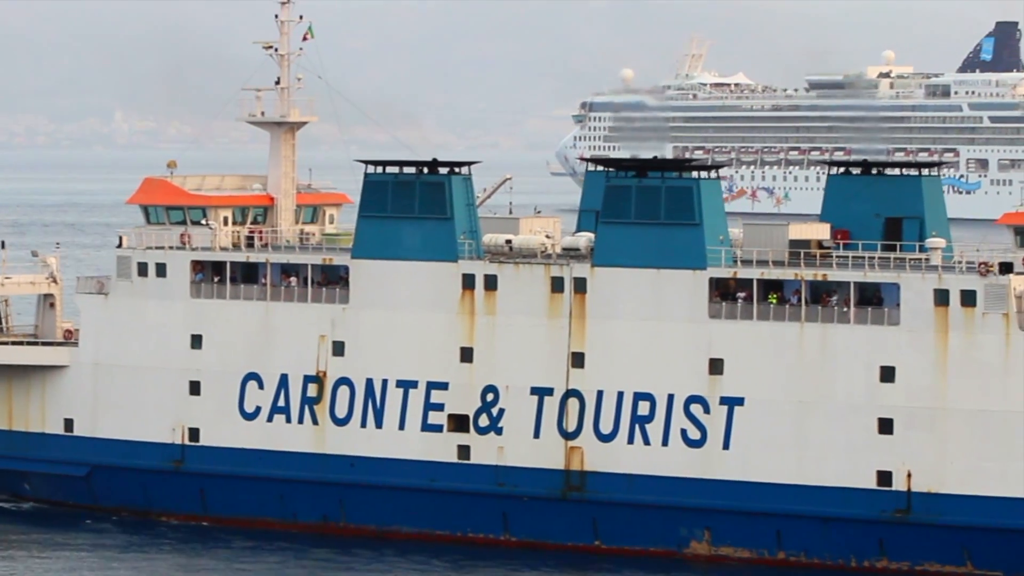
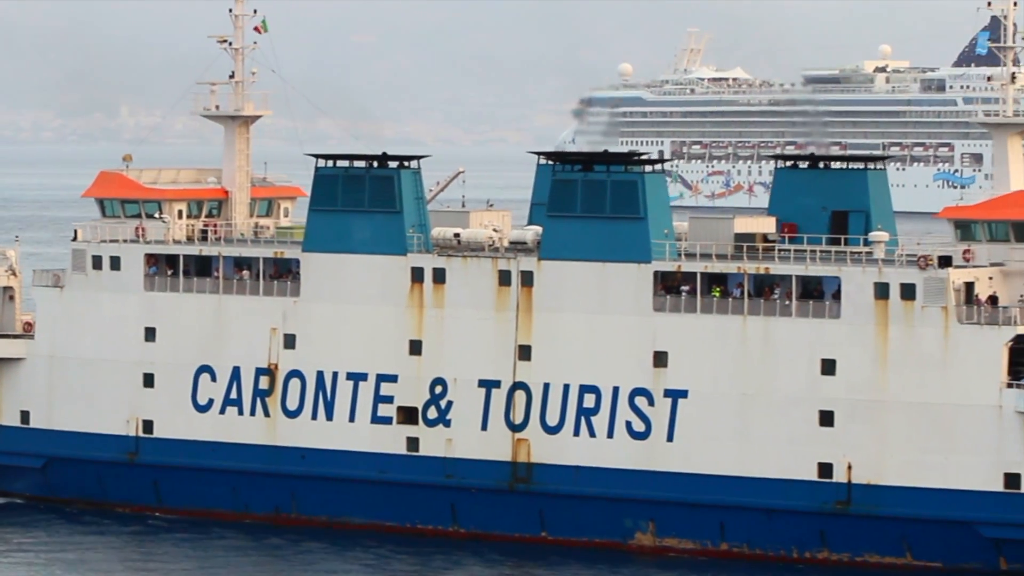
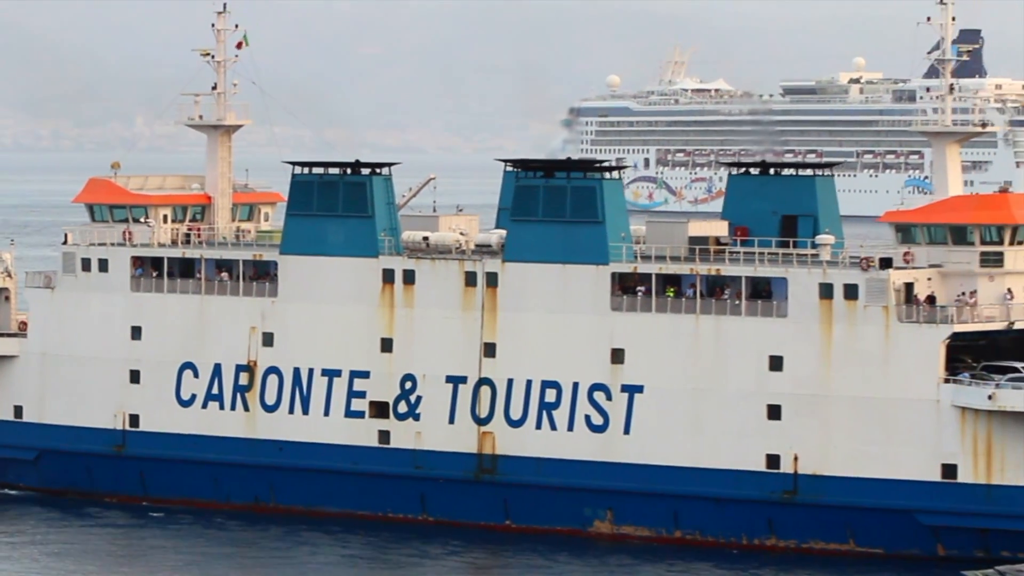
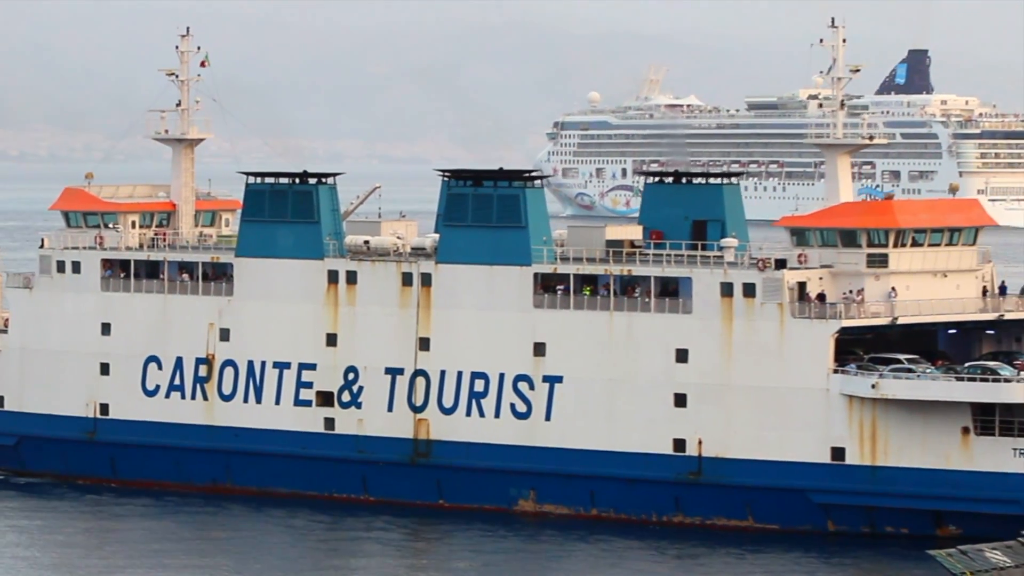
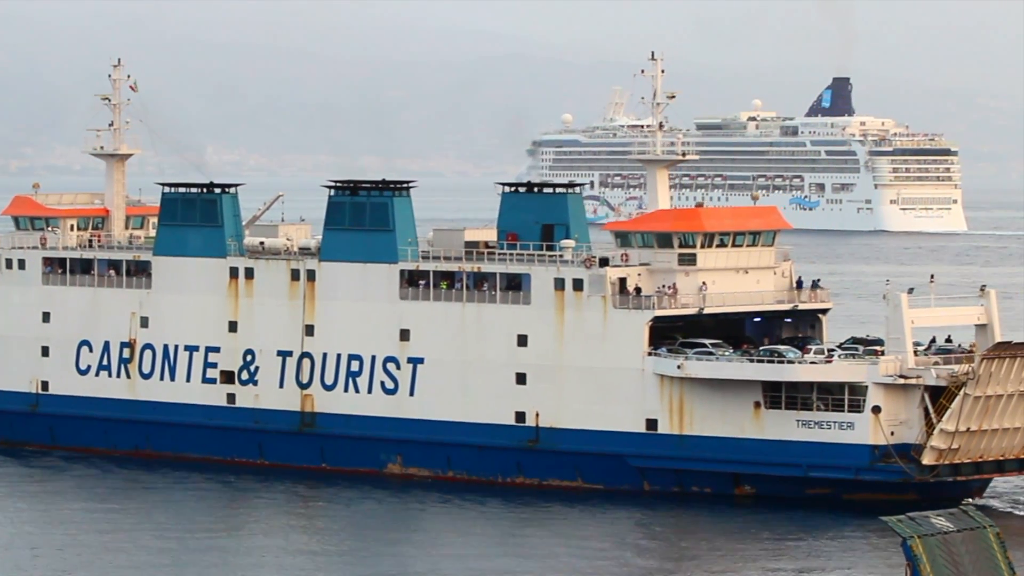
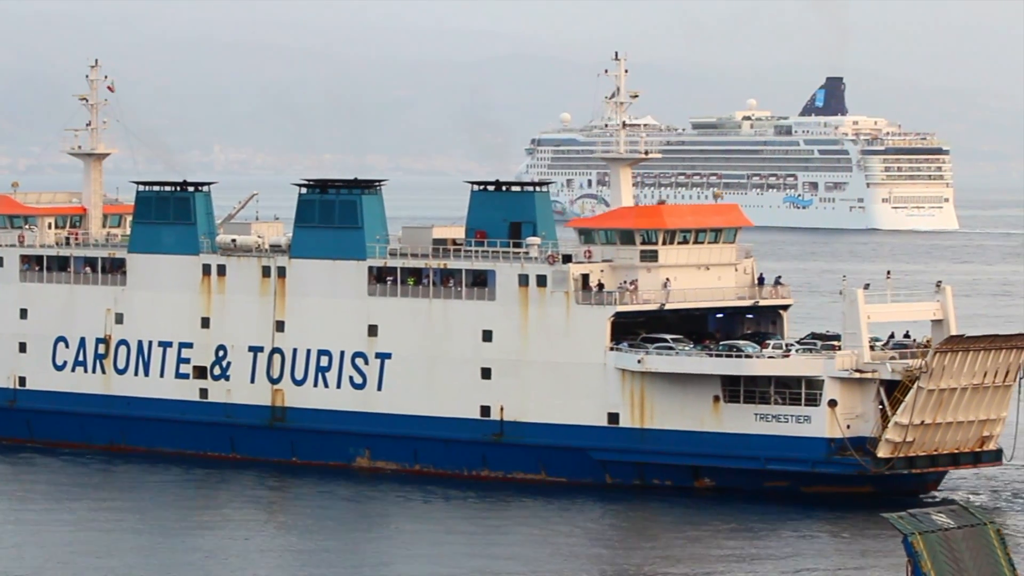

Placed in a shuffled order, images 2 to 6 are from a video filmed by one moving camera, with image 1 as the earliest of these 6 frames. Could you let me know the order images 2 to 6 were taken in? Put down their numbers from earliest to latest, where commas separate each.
2, 3, 4, 5, 6
